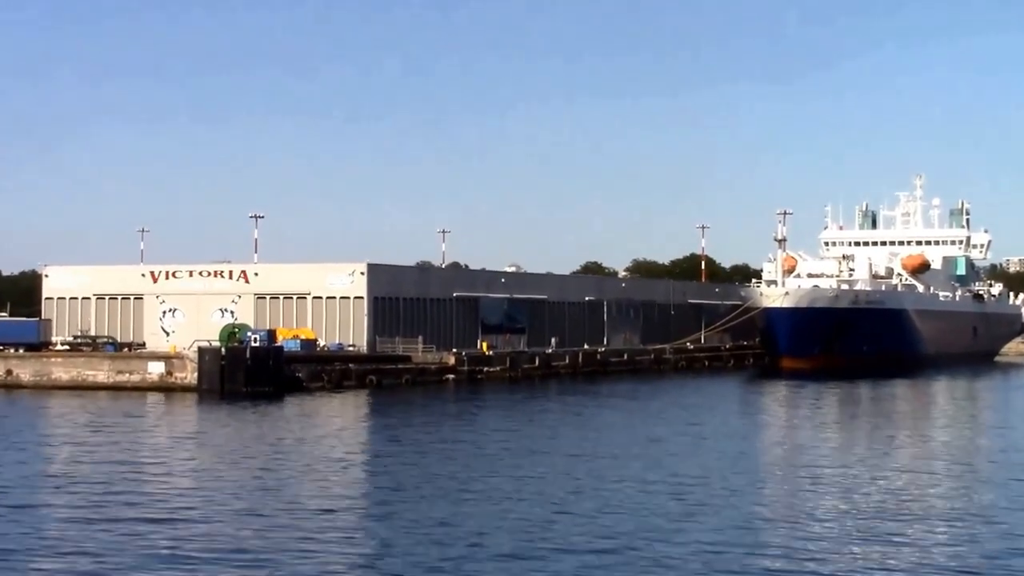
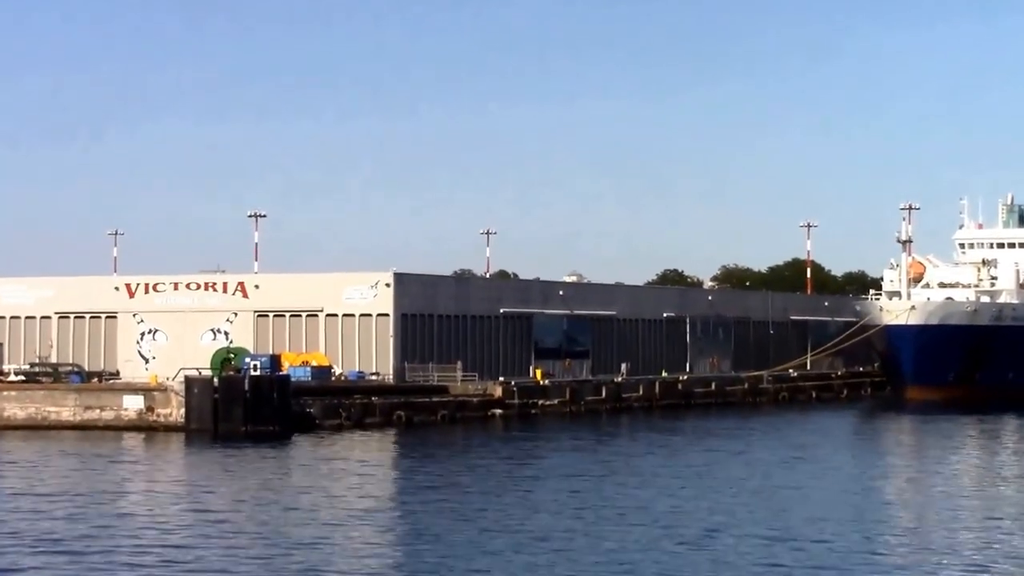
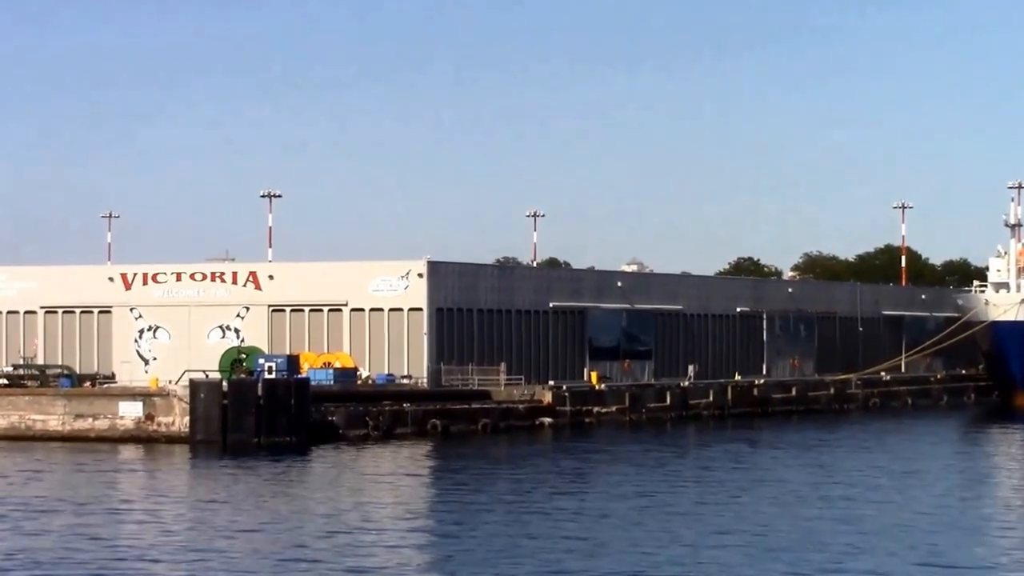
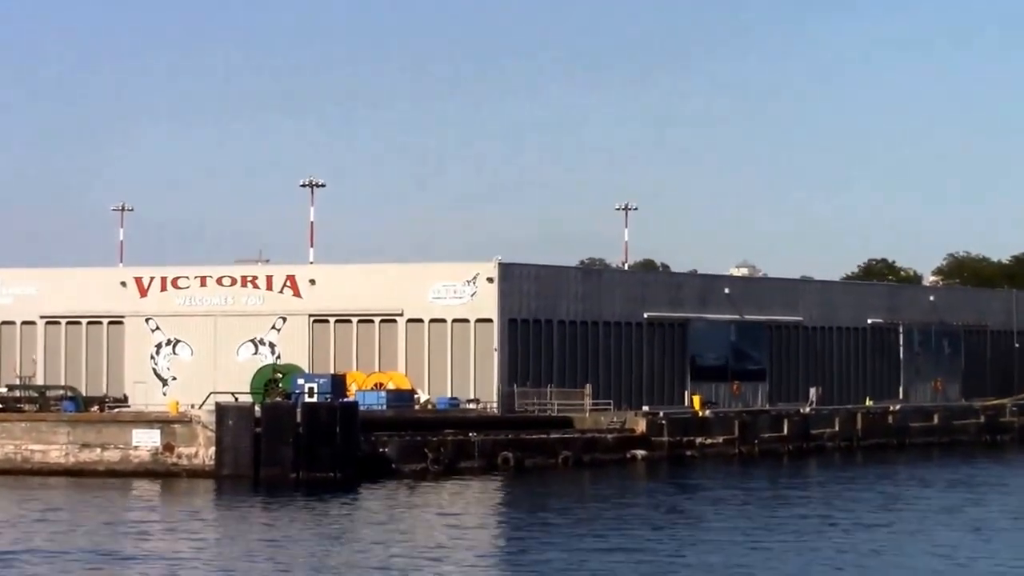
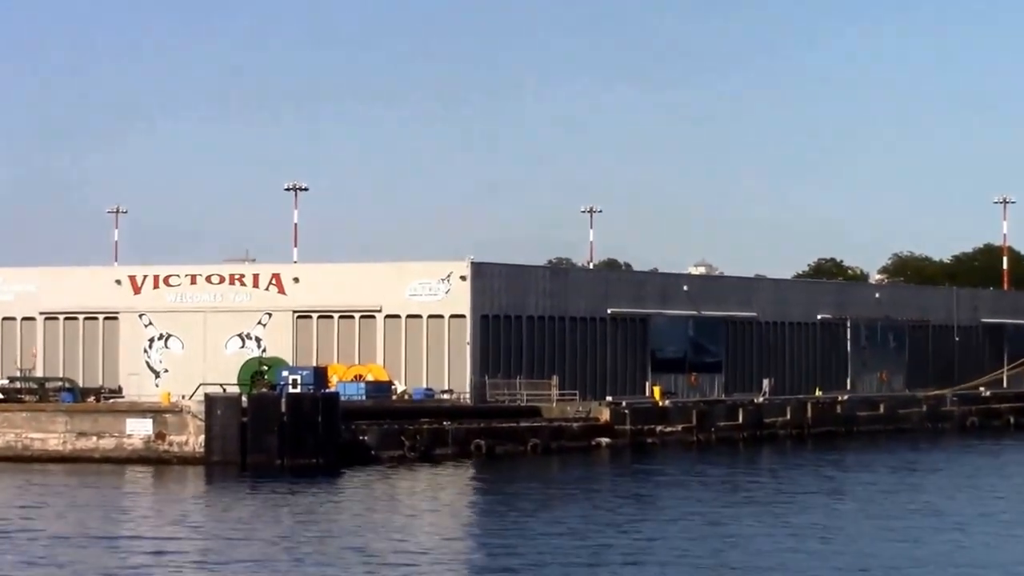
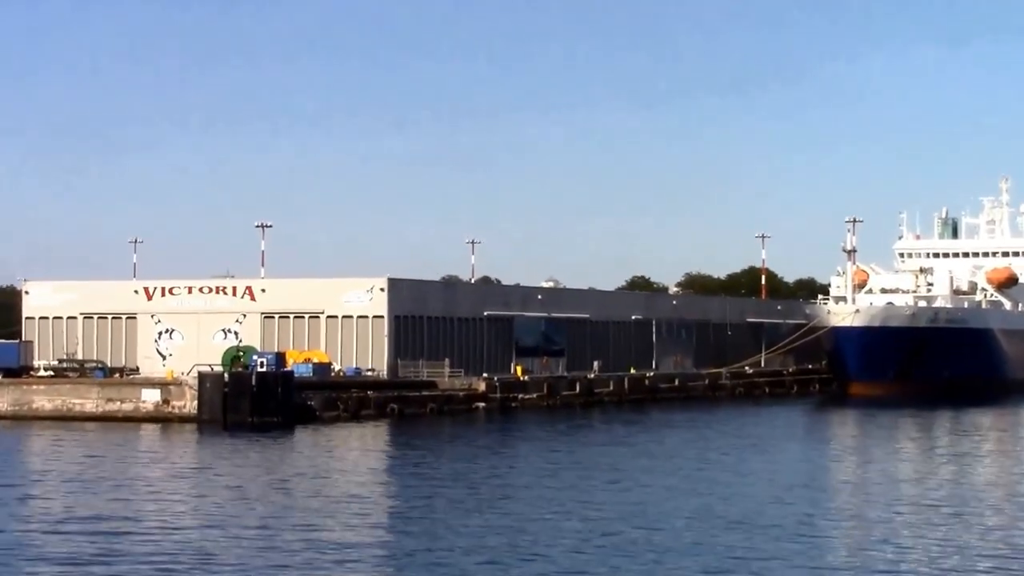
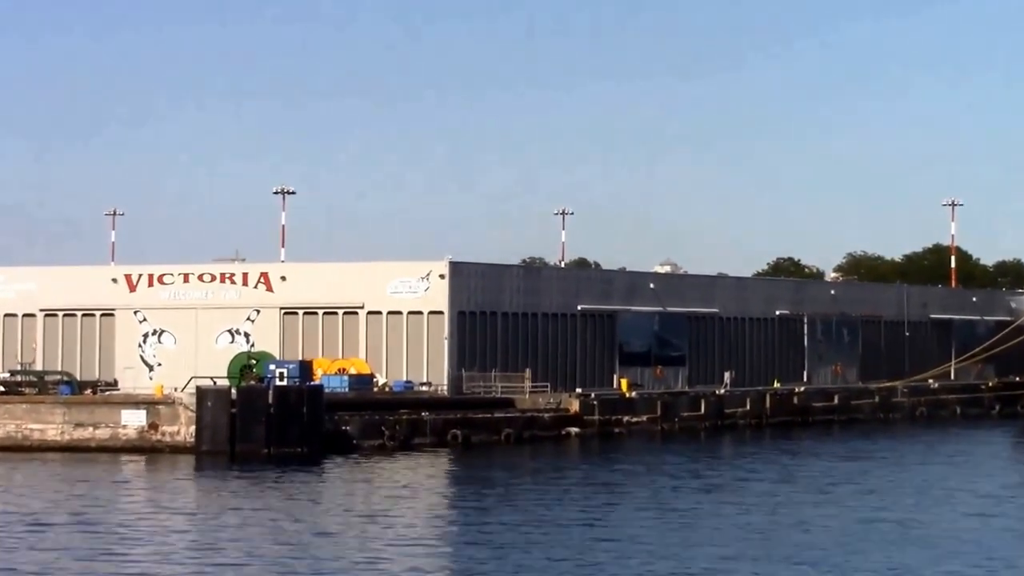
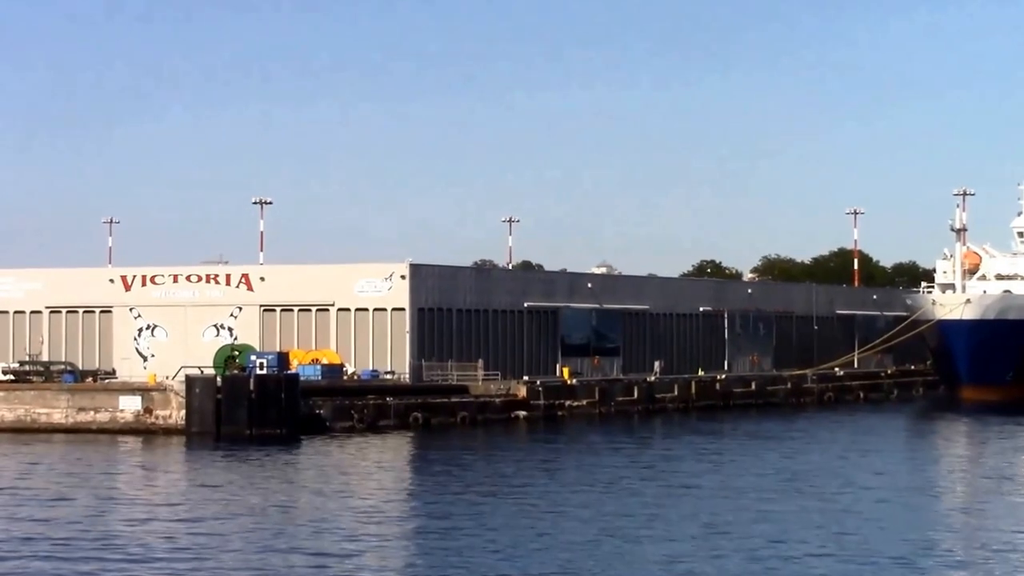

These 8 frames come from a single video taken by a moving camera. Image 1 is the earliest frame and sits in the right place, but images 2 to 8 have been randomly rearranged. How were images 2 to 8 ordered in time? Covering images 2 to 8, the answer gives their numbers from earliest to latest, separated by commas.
6, 2, 8, 3, 7, 5, 4
